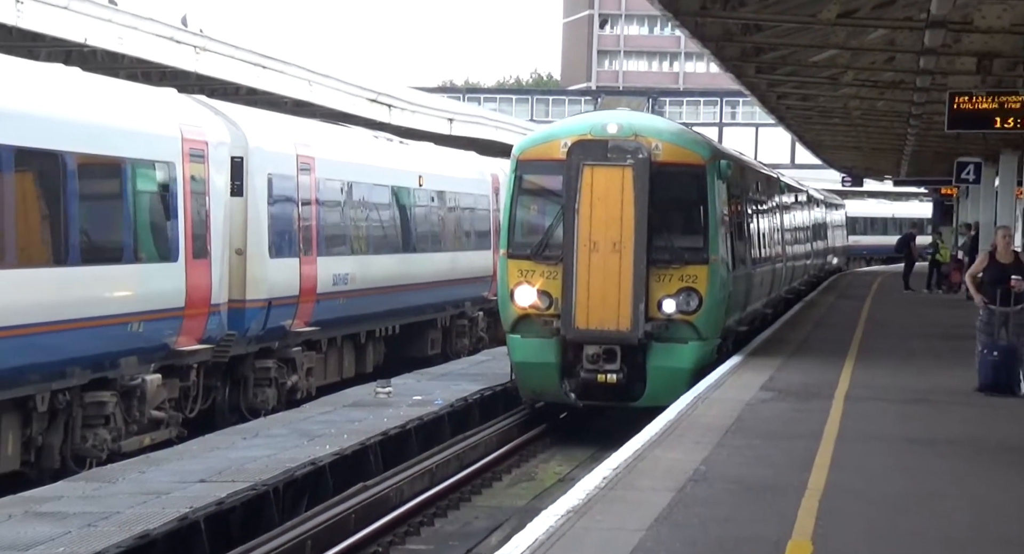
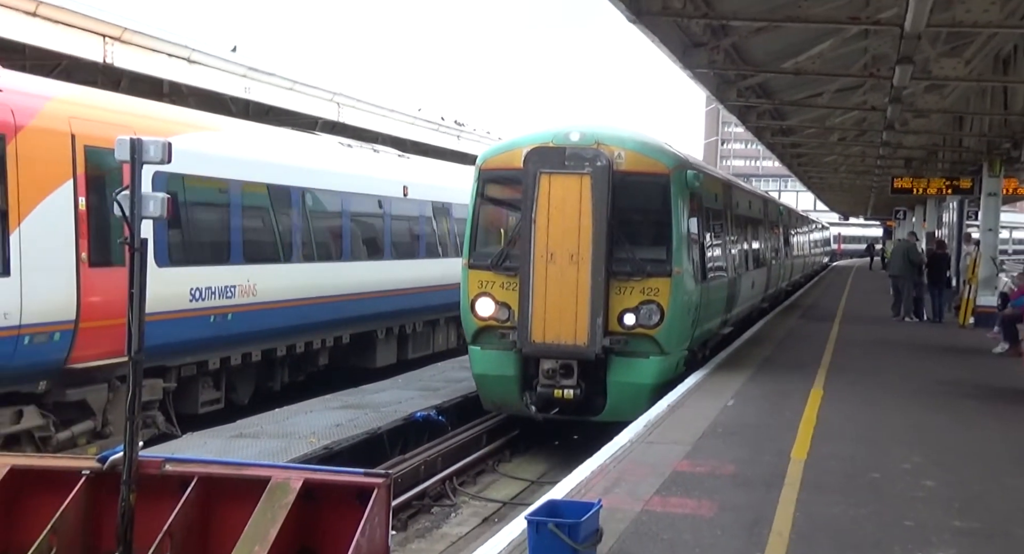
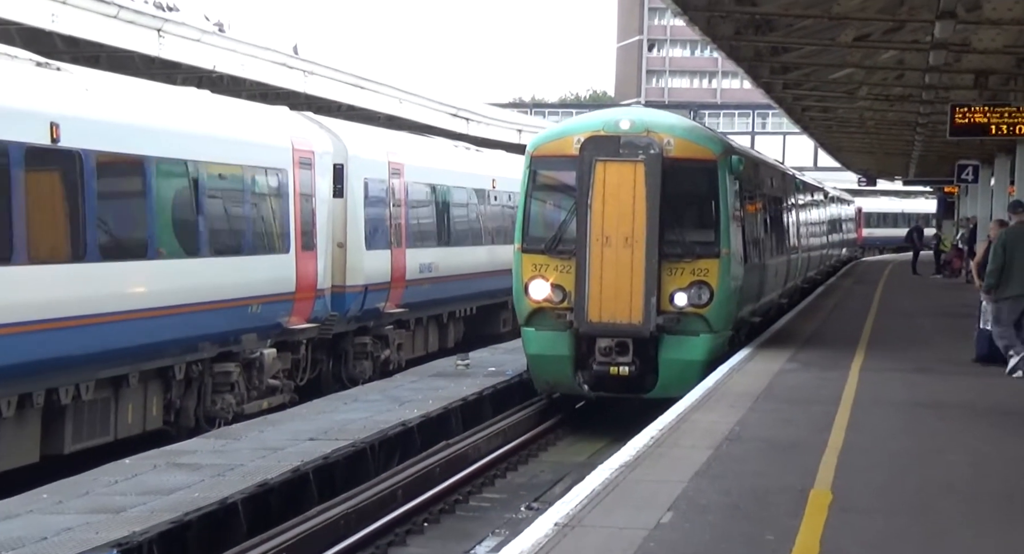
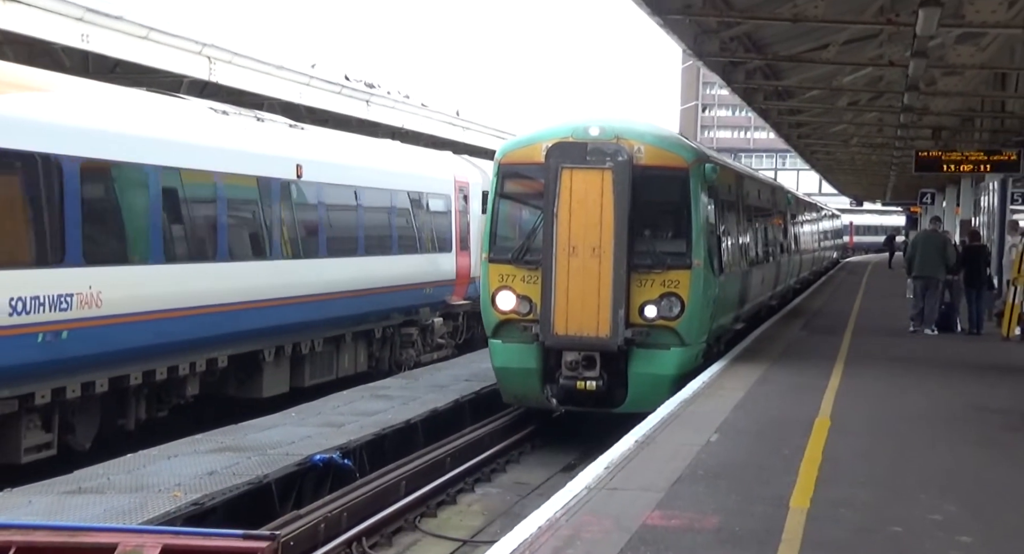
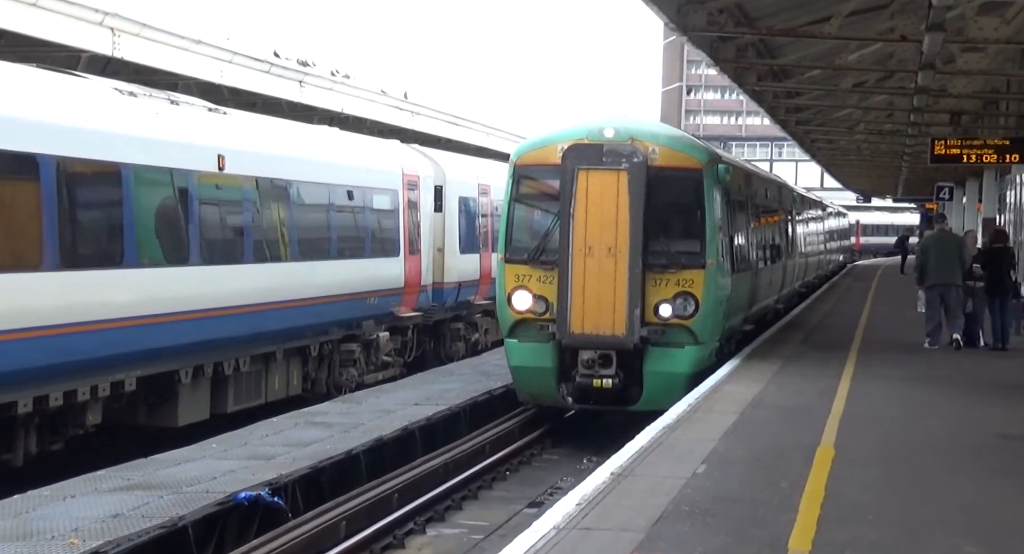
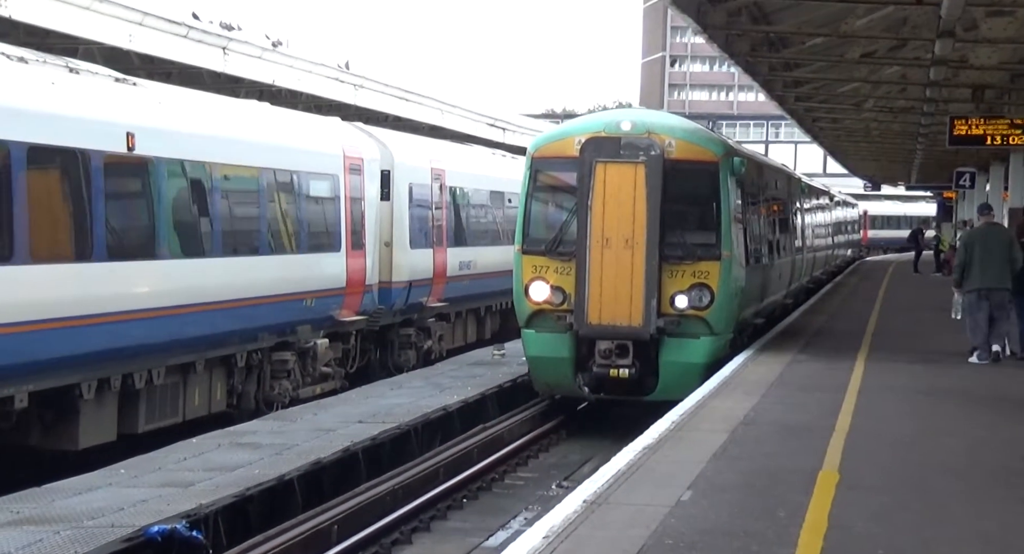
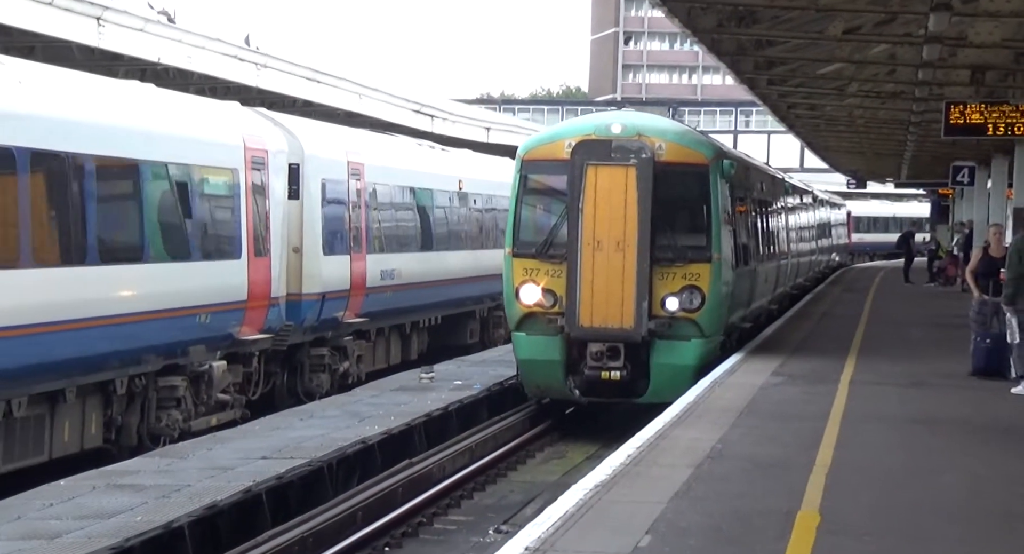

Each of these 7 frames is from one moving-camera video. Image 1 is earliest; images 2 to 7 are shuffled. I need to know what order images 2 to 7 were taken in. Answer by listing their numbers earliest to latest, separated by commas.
7, 3, 6, 5, 4, 2
